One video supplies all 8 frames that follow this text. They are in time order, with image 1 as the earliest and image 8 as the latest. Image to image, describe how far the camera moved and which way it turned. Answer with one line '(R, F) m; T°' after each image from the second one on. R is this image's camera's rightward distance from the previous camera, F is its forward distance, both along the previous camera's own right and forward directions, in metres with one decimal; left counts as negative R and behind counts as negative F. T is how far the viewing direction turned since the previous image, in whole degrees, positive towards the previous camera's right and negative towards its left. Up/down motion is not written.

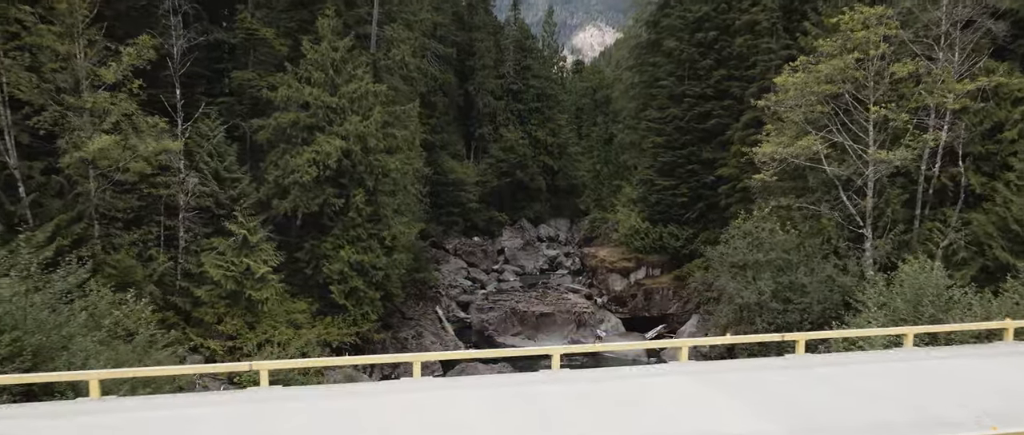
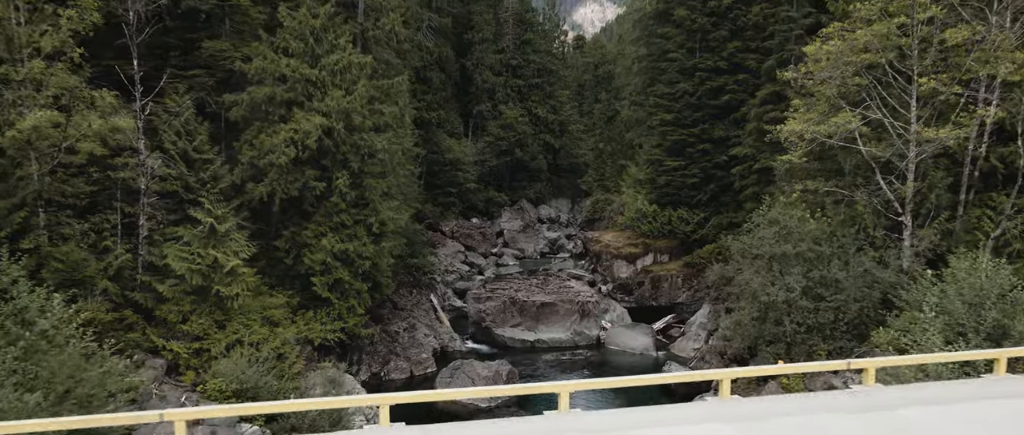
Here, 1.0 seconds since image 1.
(0.0, +1.6) m; 0°
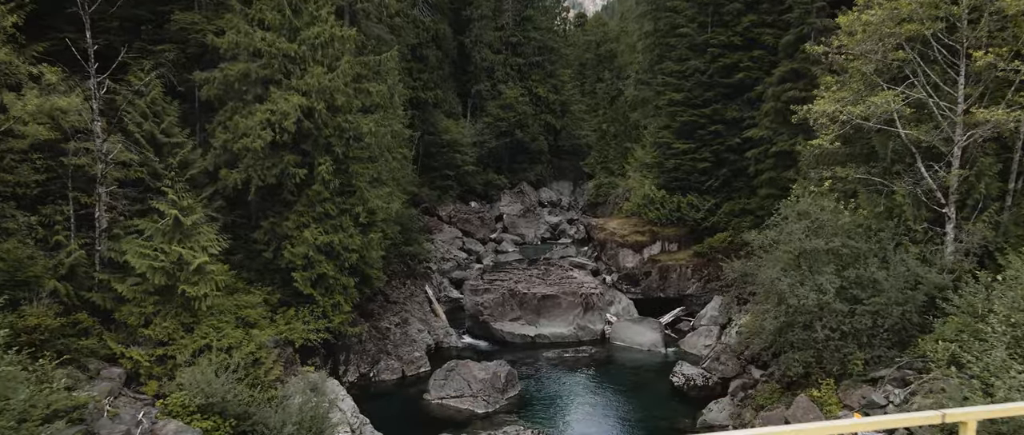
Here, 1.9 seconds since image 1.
(0.0, +1.4) m; 0°
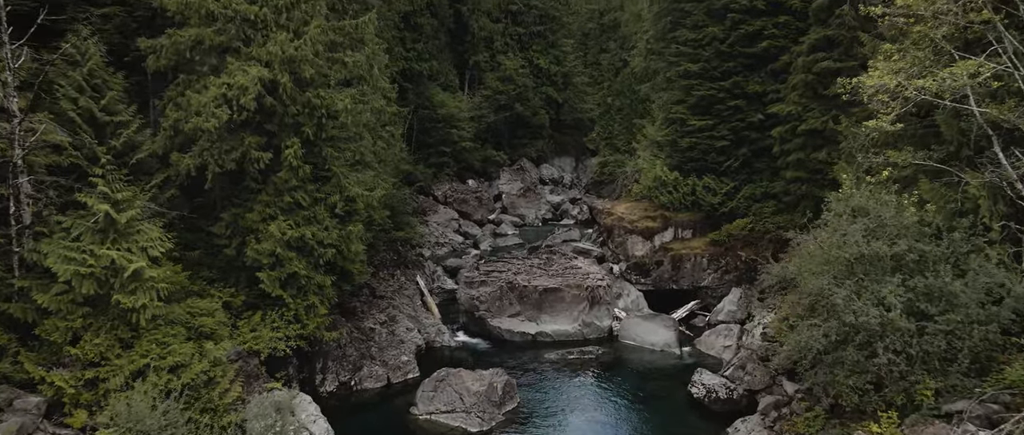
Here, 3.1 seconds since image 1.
(+0.1, +2.1) m; 0°
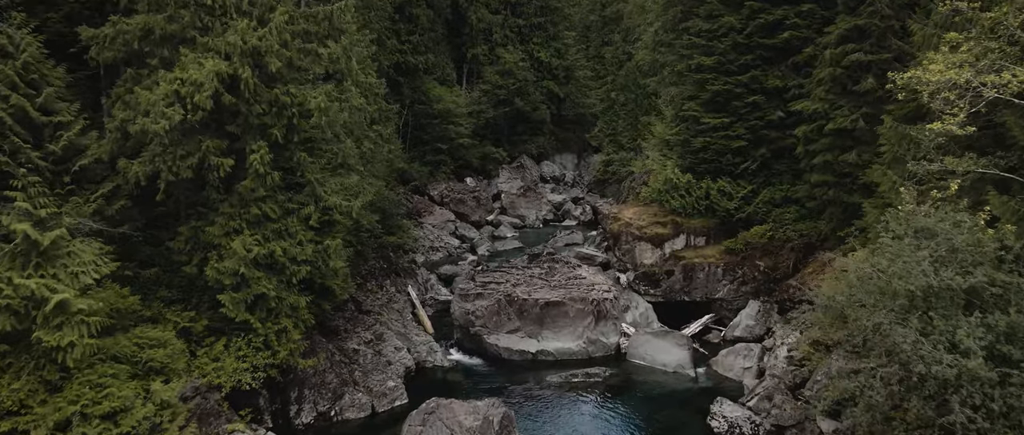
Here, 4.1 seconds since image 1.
(+0.1, +1.7) m; 0°
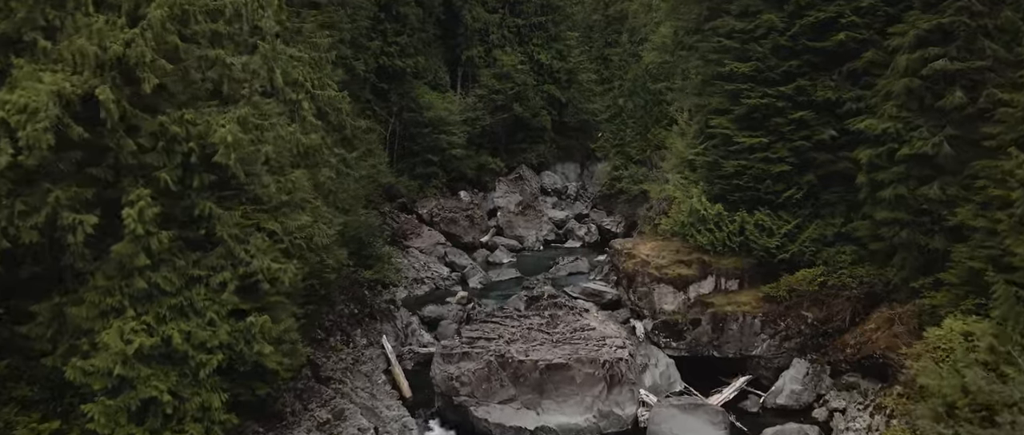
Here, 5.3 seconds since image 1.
(+0.2, +3.4) m; 0°
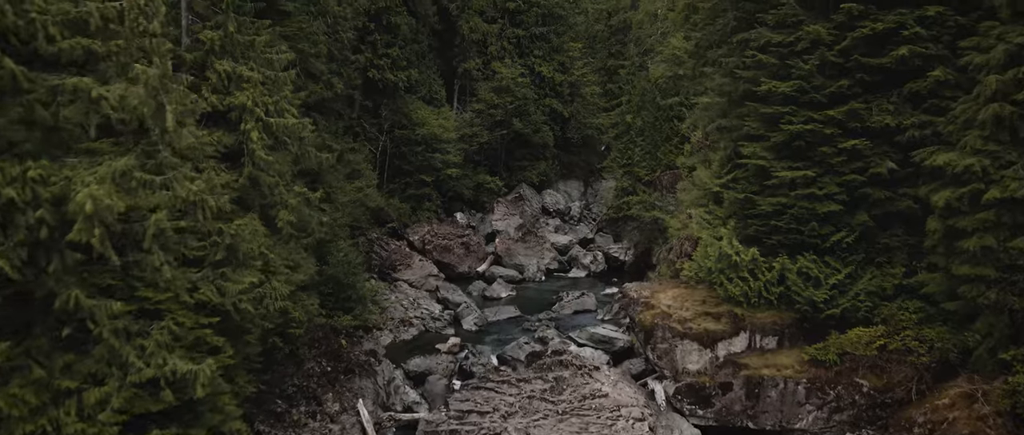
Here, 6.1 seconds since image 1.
(+0.1, +2.5) m; 0°
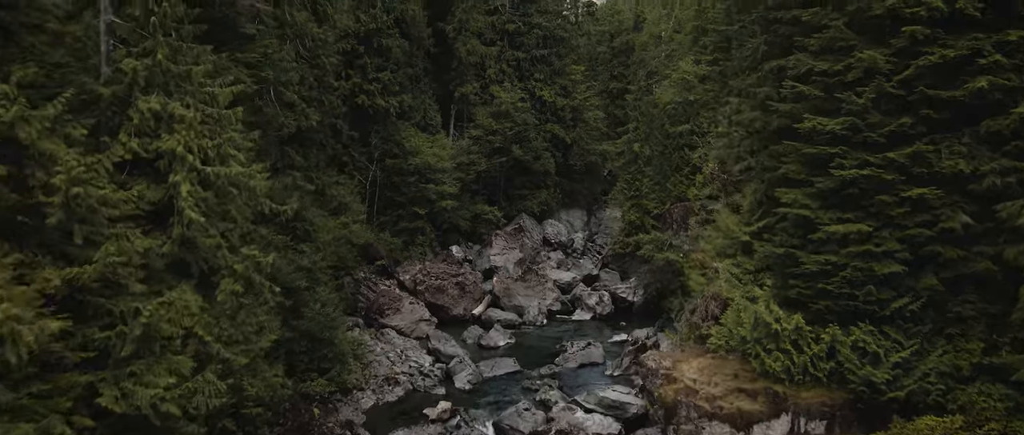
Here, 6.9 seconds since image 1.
(+0.1, +2.2) m; 0°
